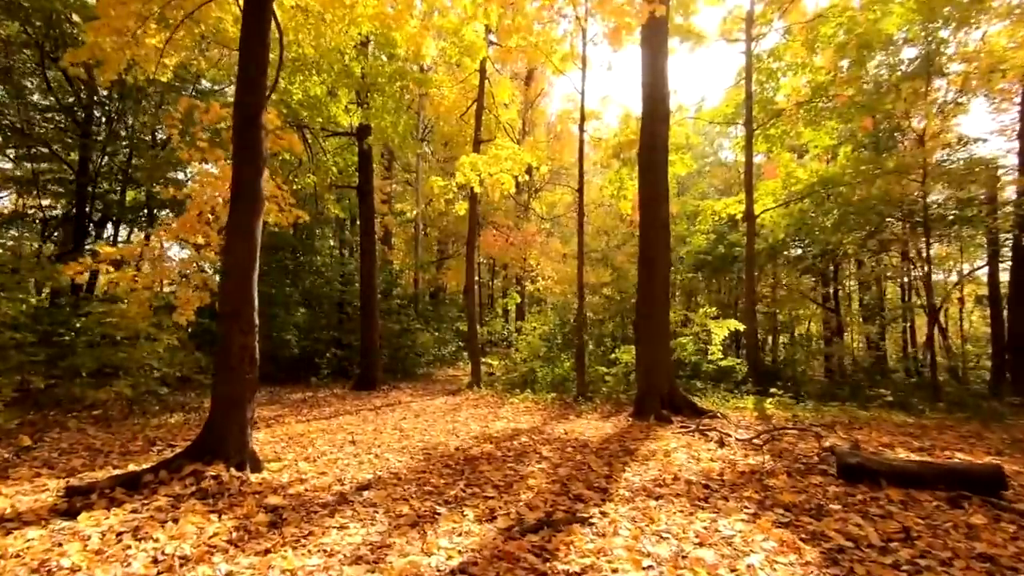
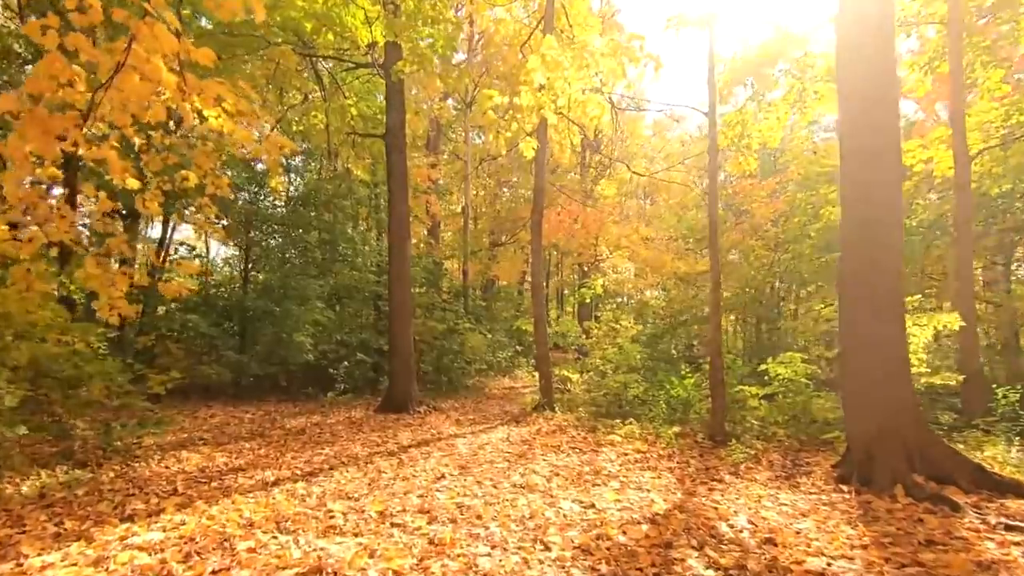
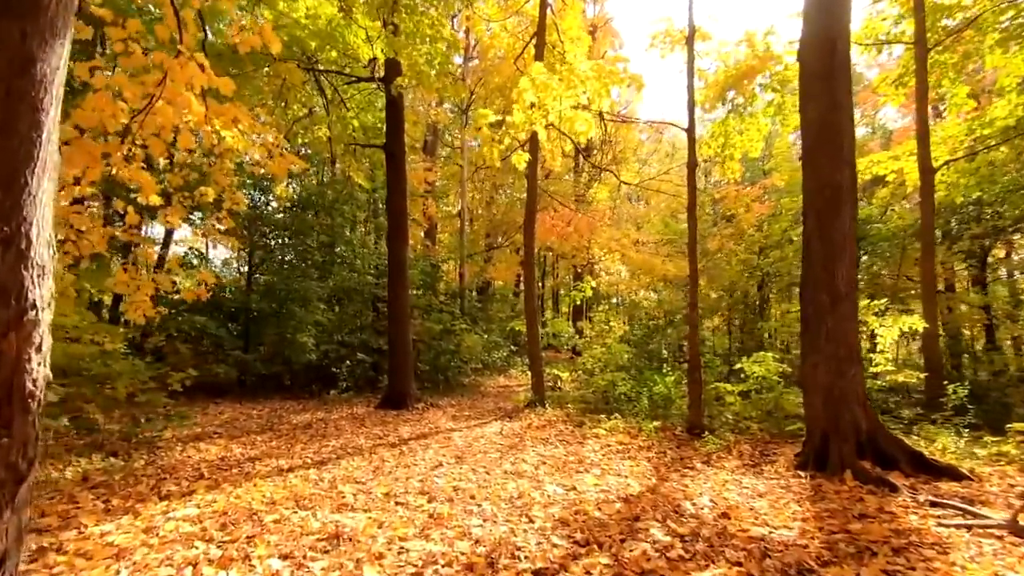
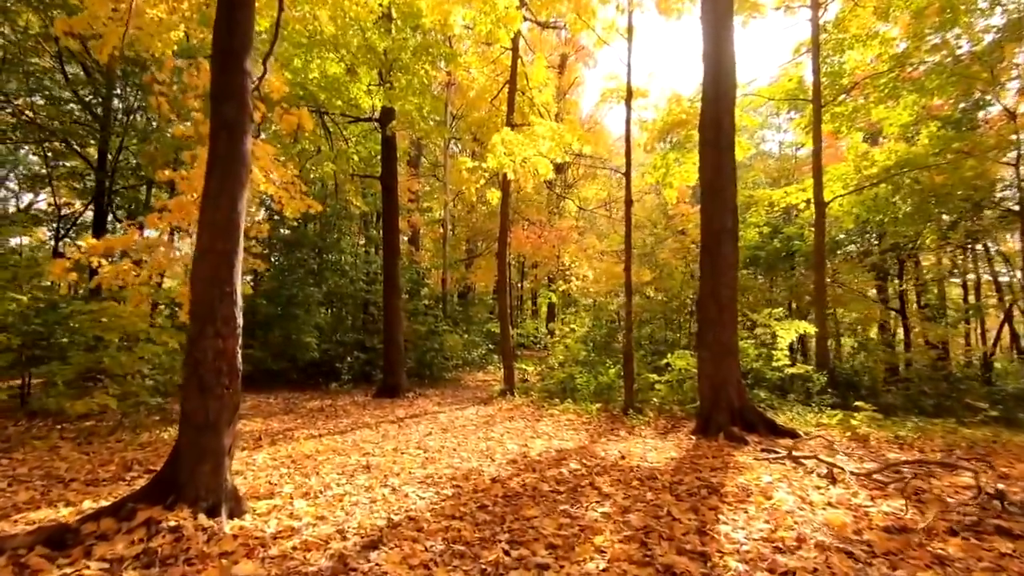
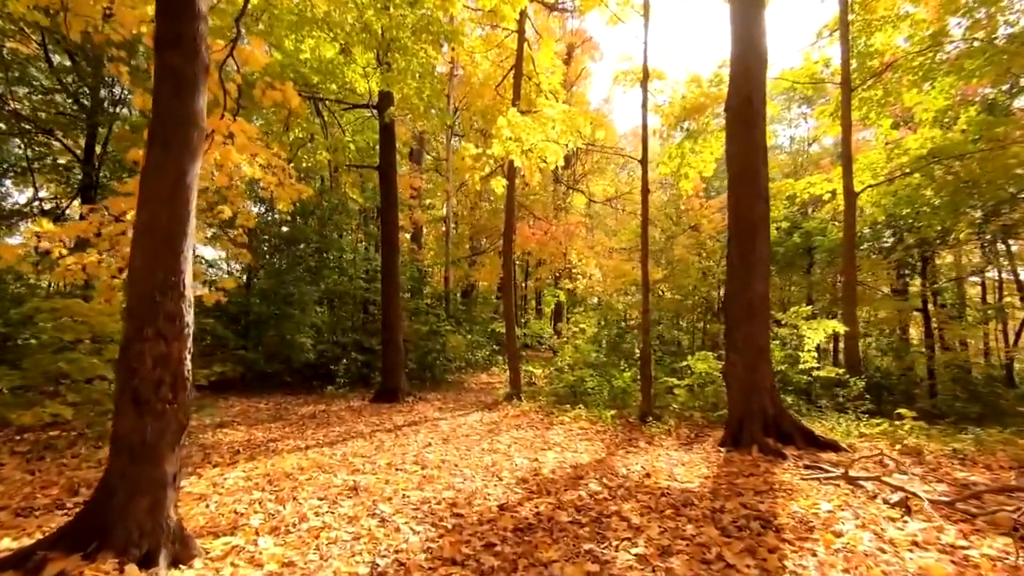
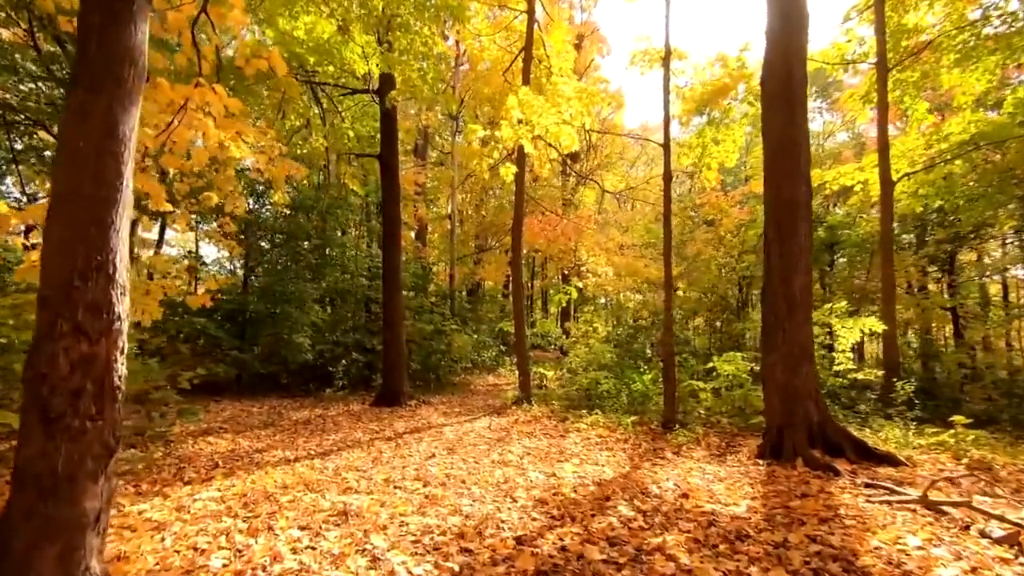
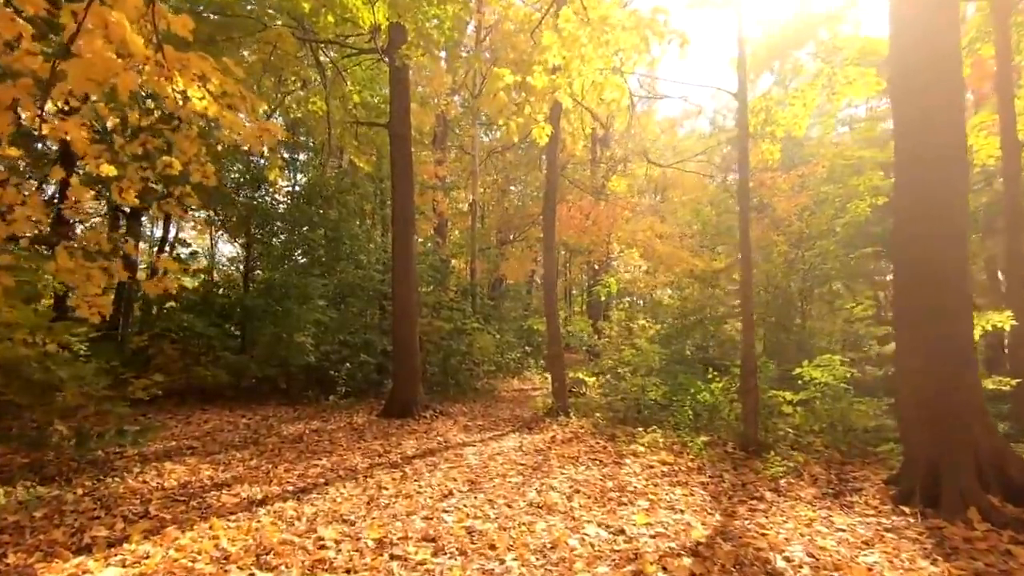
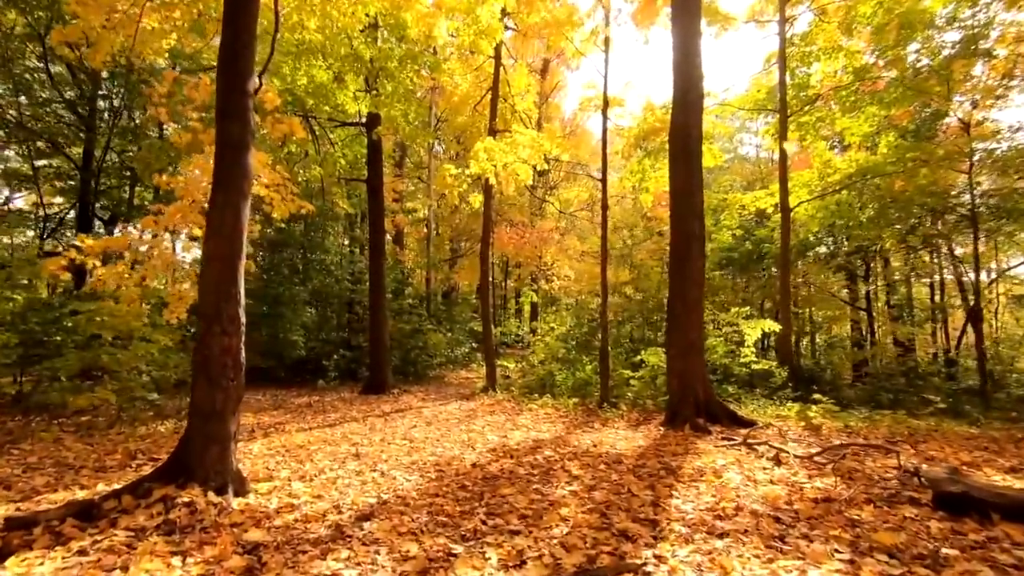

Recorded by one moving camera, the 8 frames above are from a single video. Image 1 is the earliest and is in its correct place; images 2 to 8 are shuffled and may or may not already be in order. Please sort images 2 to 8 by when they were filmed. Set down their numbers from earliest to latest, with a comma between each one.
8, 4, 5, 6, 3, 2, 7
